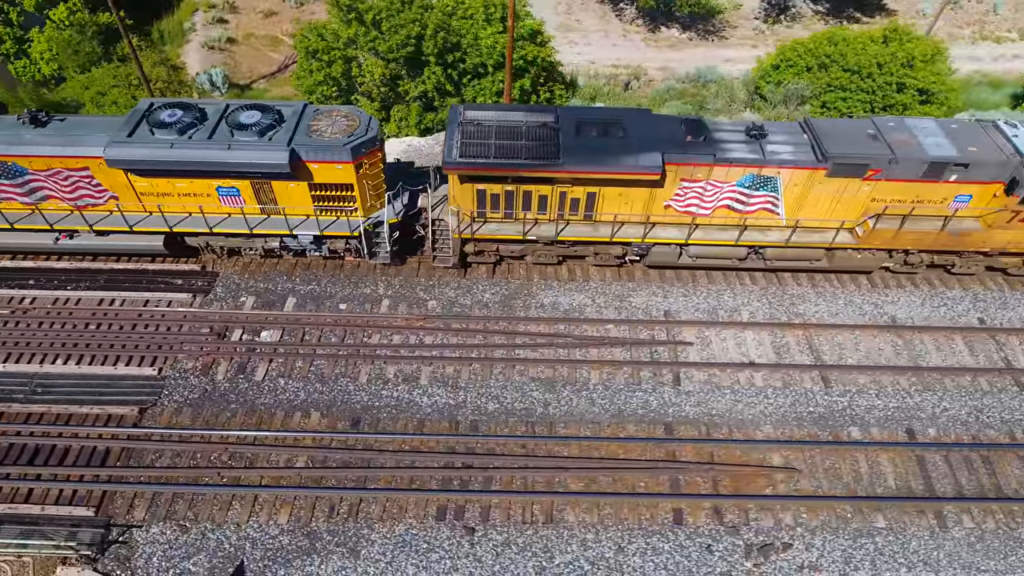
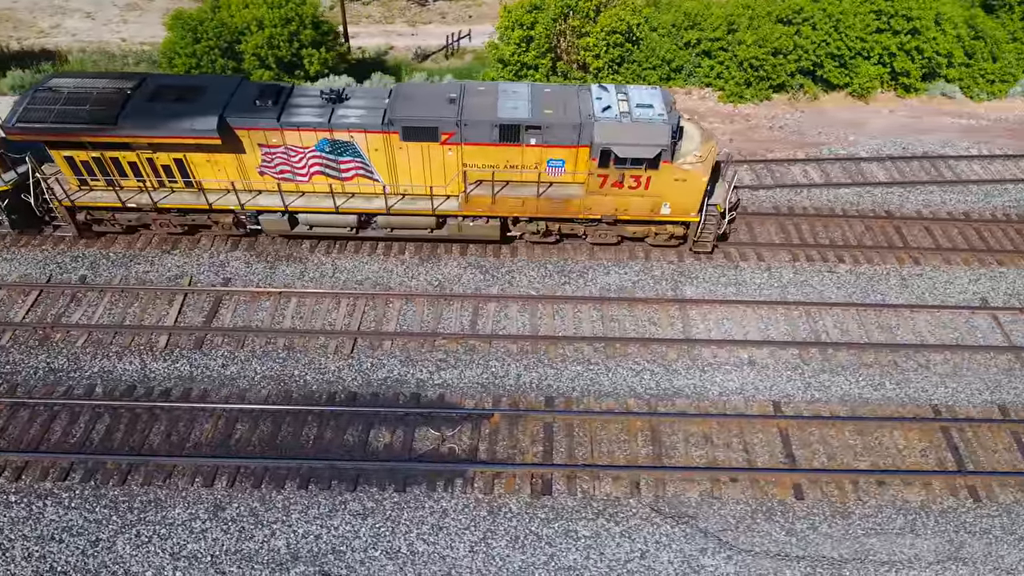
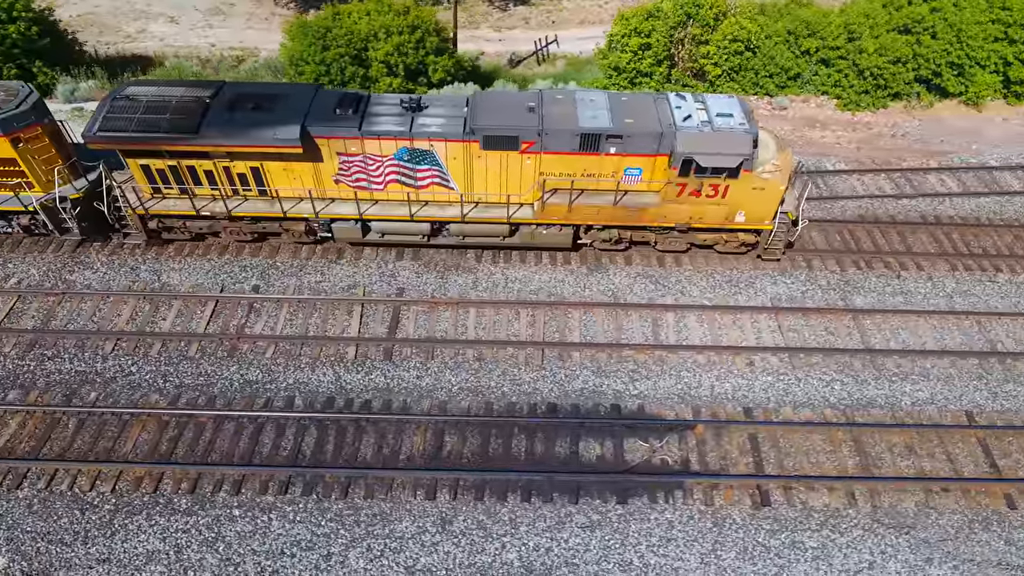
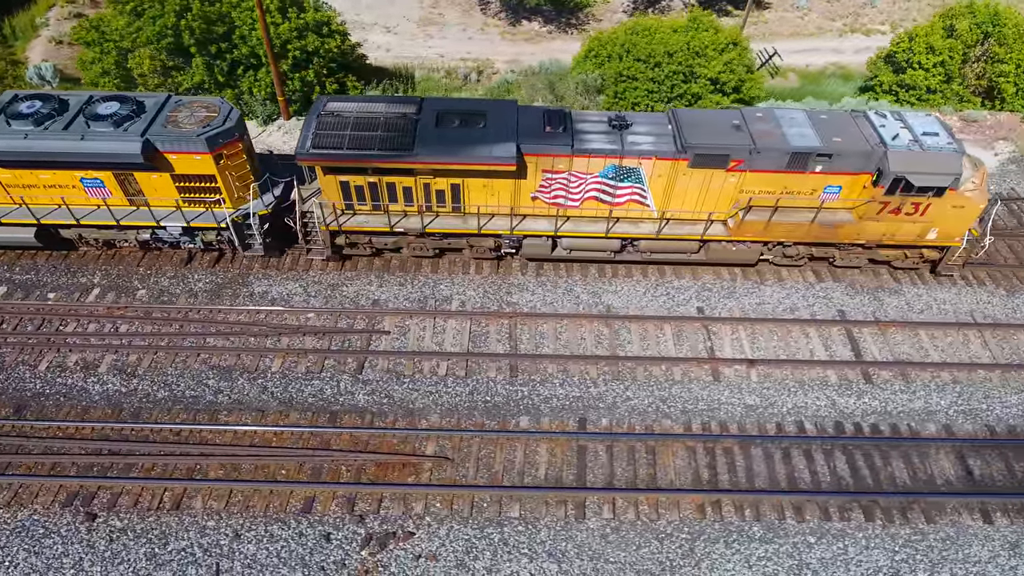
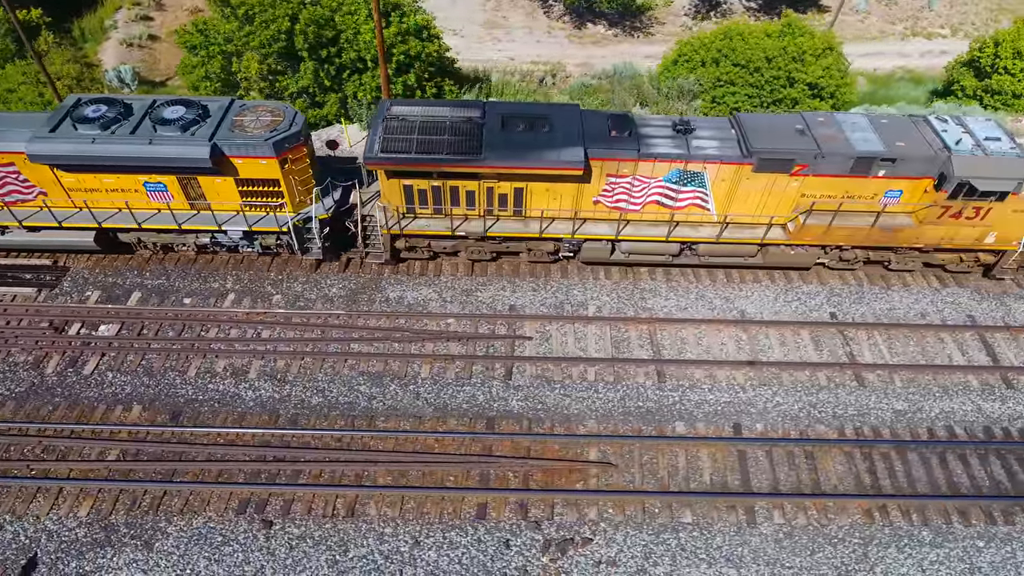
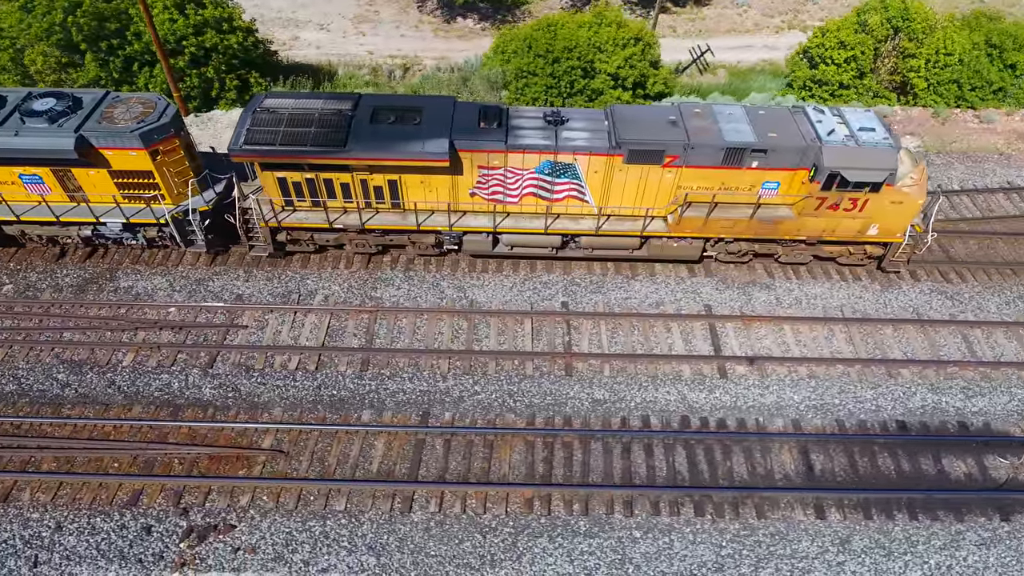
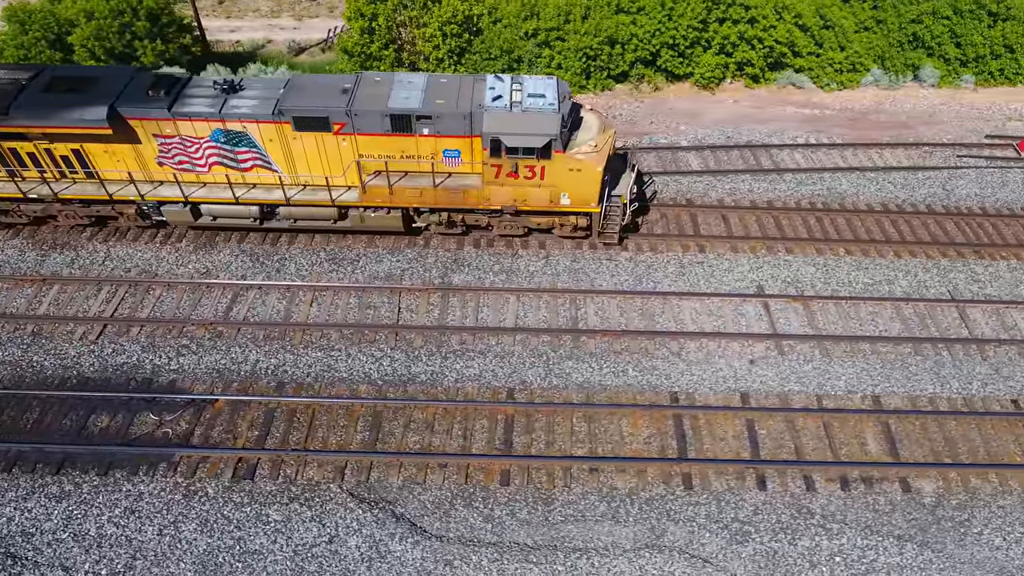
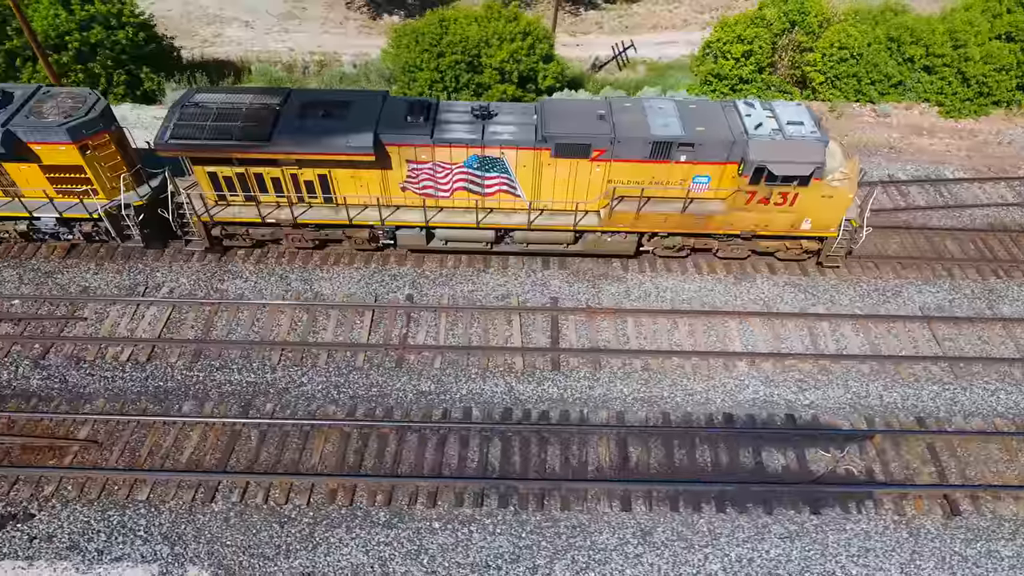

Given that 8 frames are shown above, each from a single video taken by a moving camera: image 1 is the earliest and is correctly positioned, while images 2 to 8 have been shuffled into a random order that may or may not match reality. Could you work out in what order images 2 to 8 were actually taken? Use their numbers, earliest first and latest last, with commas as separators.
5, 4, 6, 8, 3, 2, 7
